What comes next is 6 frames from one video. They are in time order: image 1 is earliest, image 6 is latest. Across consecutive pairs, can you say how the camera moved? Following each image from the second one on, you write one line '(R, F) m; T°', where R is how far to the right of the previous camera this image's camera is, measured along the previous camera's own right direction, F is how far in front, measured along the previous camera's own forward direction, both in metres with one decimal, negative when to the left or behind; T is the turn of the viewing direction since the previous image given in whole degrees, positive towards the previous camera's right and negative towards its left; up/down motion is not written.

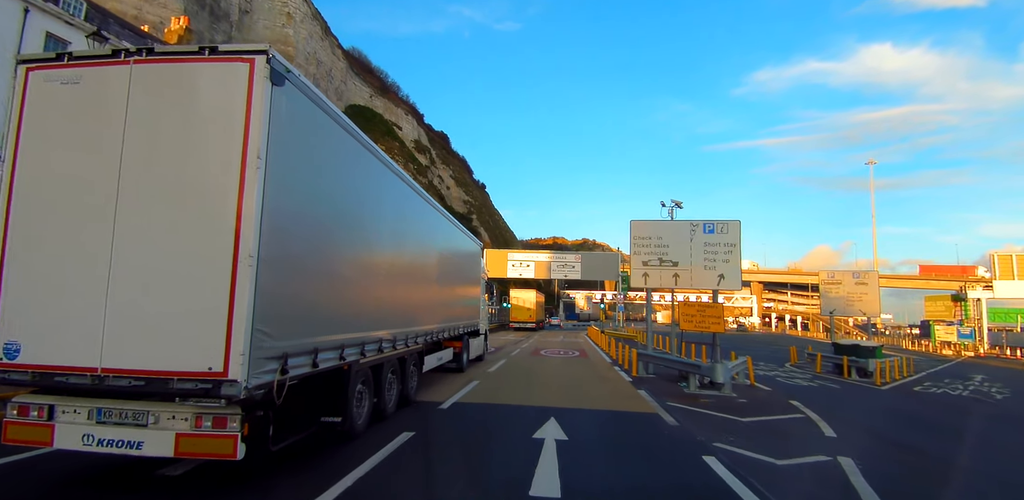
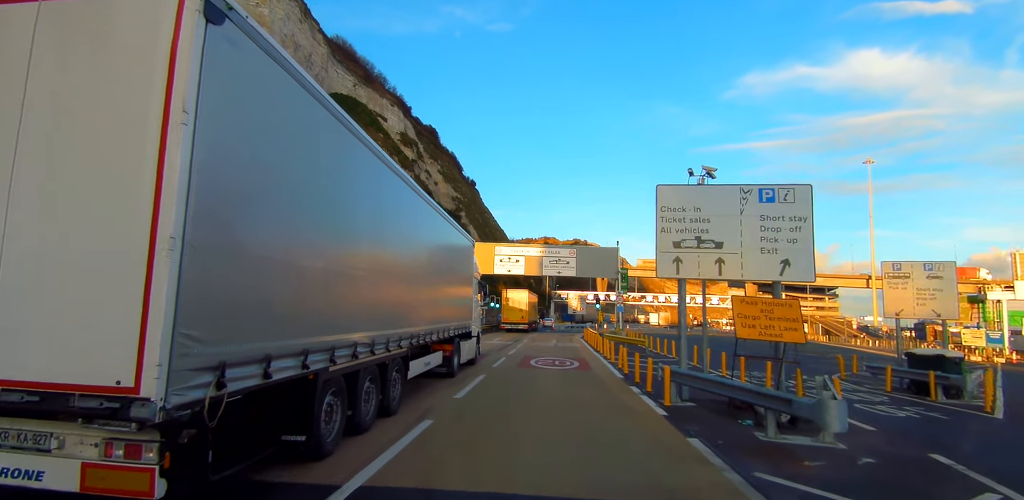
(0.0, +0.4) m; +1°
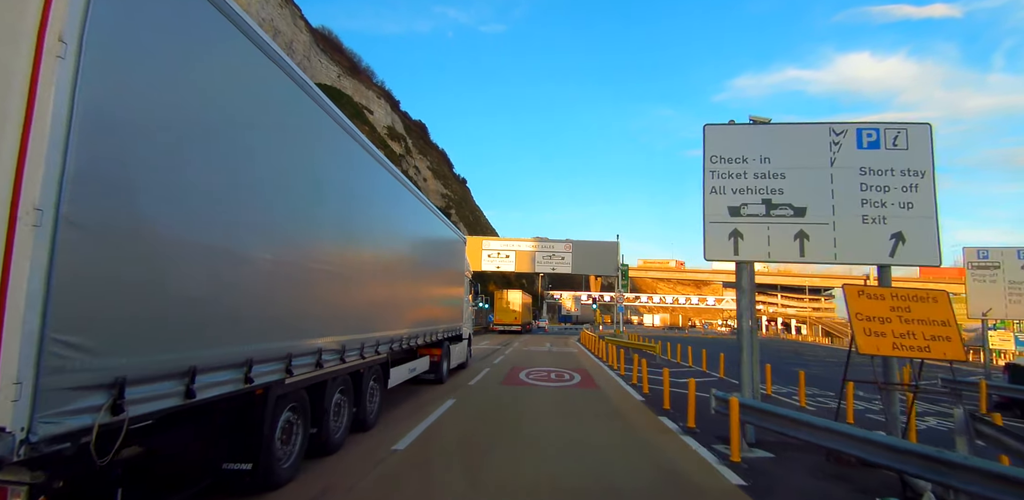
(0.0, +0.4) m; +1°
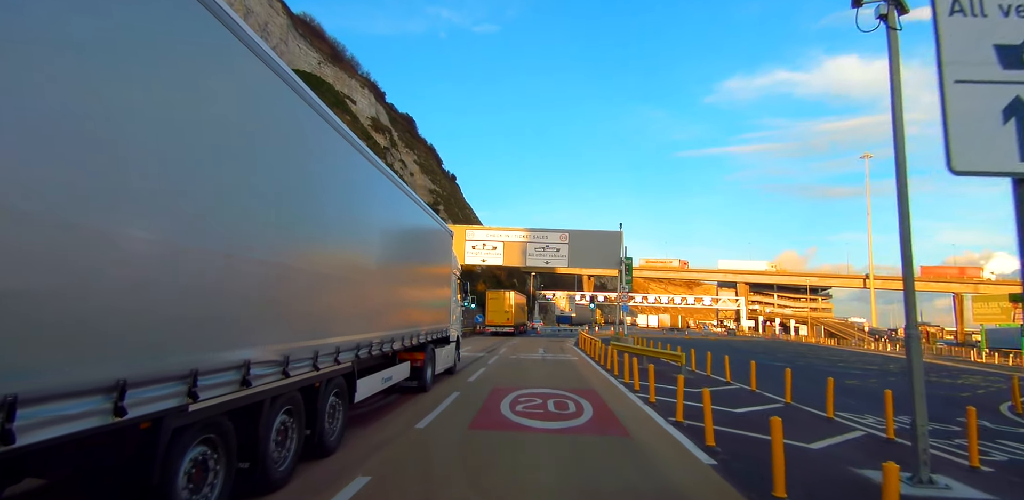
(0.0, +0.5) m; +1°
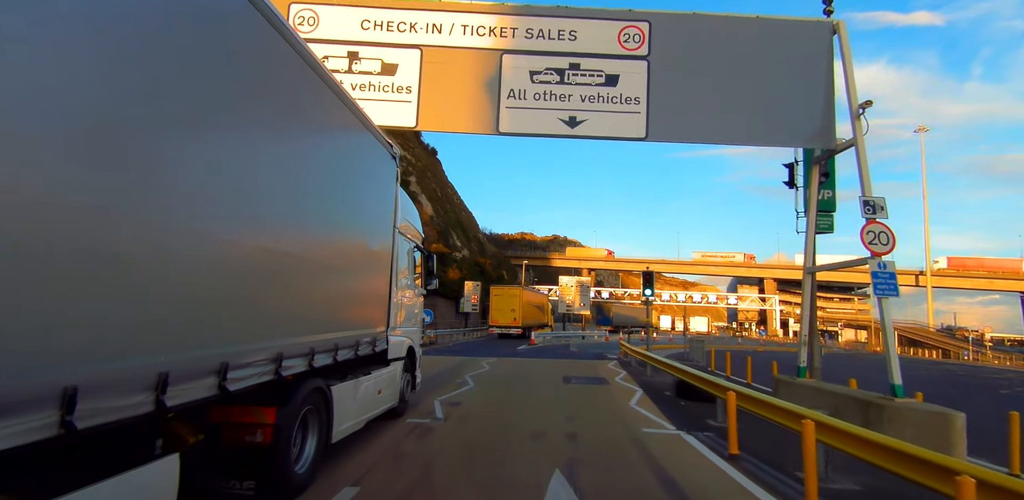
(-0.4, +1.9) m; +1°
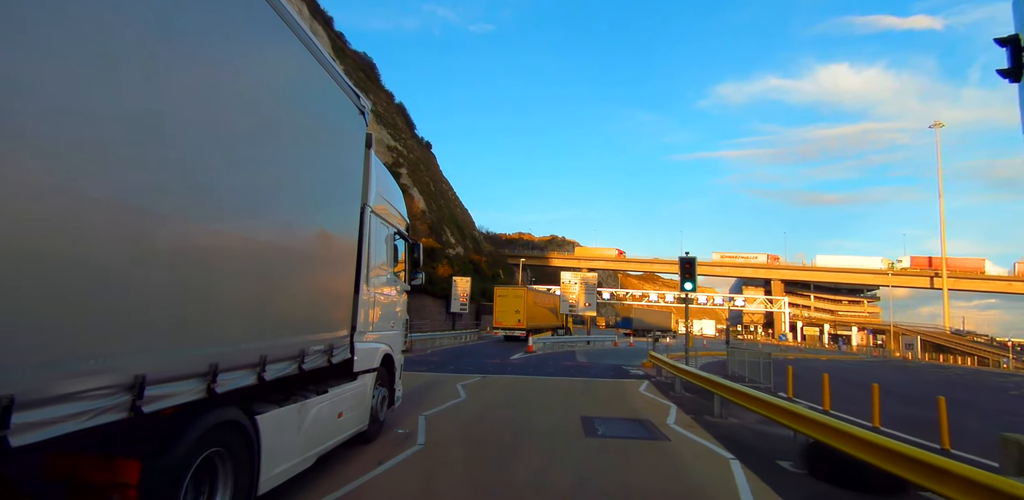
(-0.1, +0.4) m; 0°
